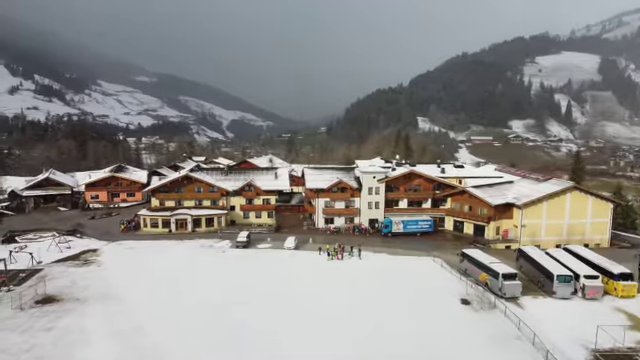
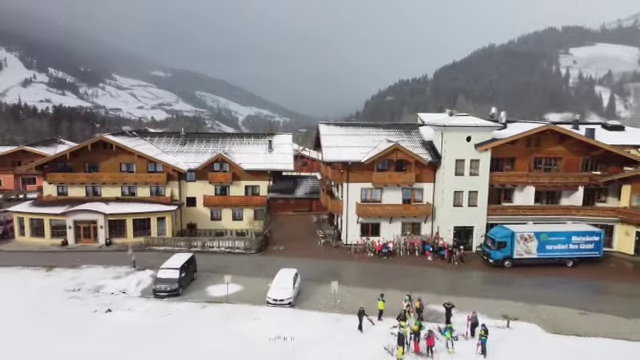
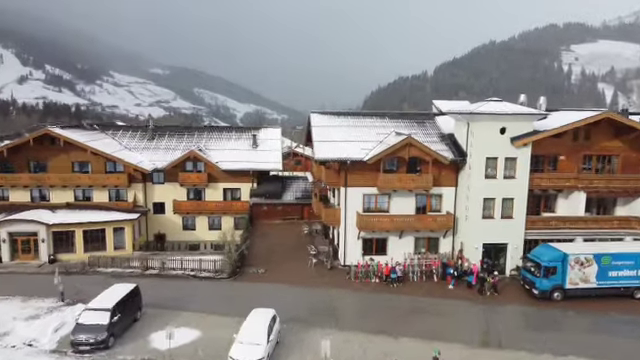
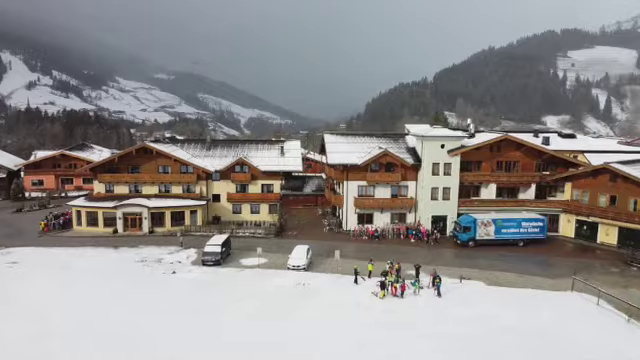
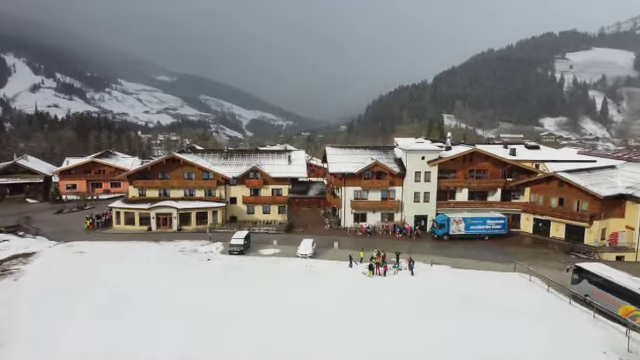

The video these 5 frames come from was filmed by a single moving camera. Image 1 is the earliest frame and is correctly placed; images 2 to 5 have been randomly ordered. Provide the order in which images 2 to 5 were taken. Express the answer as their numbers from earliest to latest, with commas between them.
5, 4, 2, 3
